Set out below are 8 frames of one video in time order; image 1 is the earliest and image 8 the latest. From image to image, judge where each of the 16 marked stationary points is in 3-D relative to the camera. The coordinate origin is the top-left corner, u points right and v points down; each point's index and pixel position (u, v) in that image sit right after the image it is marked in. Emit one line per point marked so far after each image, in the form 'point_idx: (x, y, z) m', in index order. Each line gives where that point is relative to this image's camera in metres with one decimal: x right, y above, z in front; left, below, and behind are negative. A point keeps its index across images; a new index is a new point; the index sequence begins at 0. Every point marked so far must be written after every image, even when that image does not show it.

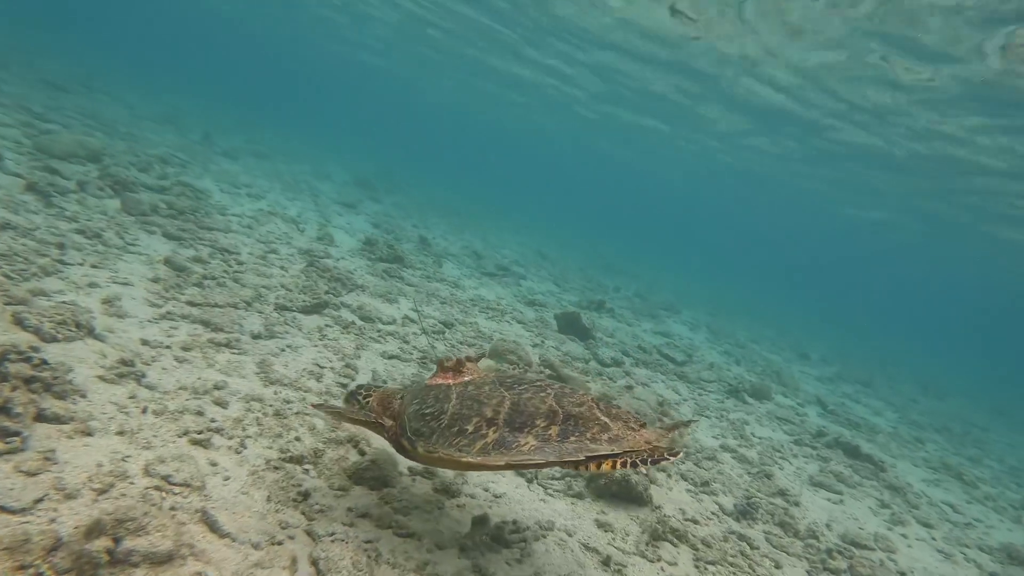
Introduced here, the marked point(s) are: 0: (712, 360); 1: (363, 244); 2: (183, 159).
0: (+4.3, -1.5, +12.8) m
1: (-2.9, +0.8, +11.6) m
2: (-7.1, +2.7, +13.0) m
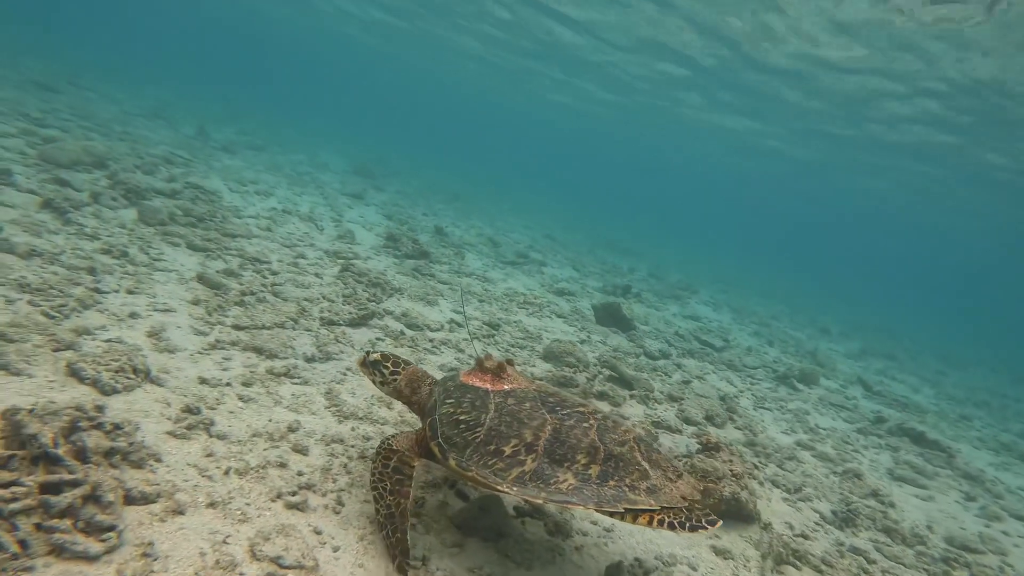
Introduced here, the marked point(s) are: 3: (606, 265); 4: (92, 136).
0: (+4.9, -1.1, +12.4) m
1: (-2.3, +0.9, +10.9) m
2: (-6.6, +2.6, +12.1) m
3: (+2.8, +0.7, +17.7) m
4: (-7.4, +2.7, +10.6) m
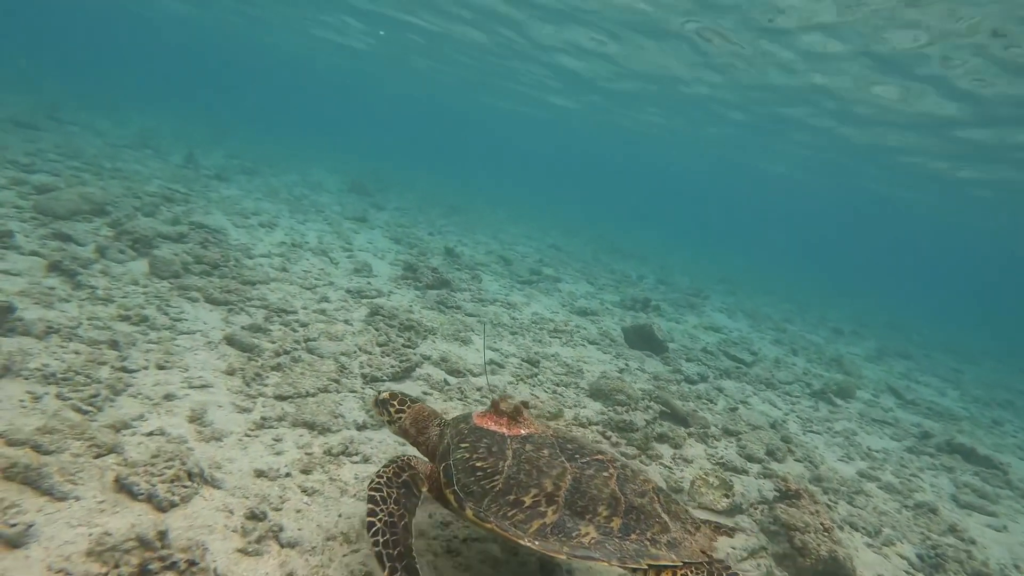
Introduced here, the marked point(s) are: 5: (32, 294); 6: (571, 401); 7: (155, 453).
0: (+5.3, -1.3, +12.2) m
1: (-1.9, +0.3, +10.5) m
2: (-6.4, +1.9, +11.5) m
3: (+3.0, +0.4, +17.4) m
4: (-7.1, +1.9, +10.0) m
5: (-4.5, 0.0, +5.6) m
6: (+0.7, -1.3, +6.9) m
7: (-2.3, -1.1, +3.9) m
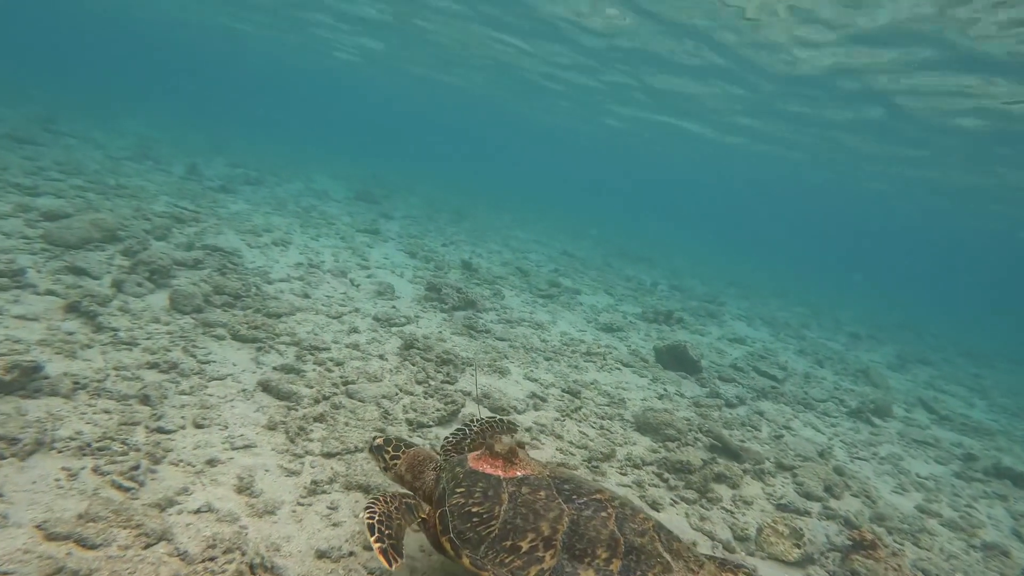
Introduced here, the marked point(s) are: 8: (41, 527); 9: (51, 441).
0: (+5.8, -1.6, +11.9) m
1: (-1.5, 0.0, +10.1) m
2: (-6.0, +1.5, +11.1) m
3: (+3.4, +0.2, +17.1) m
4: (-6.7, +1.5, +9.6) m
5: (-4.0, -0.5, +5.2) m
6: (+1.2, -1.7, +6.6) m
7: (-1.8, -1.5, +3.5) m
8: (-2.6, -1.3, +3.4) m
9: (-3.1, -1.0, +4.0) m
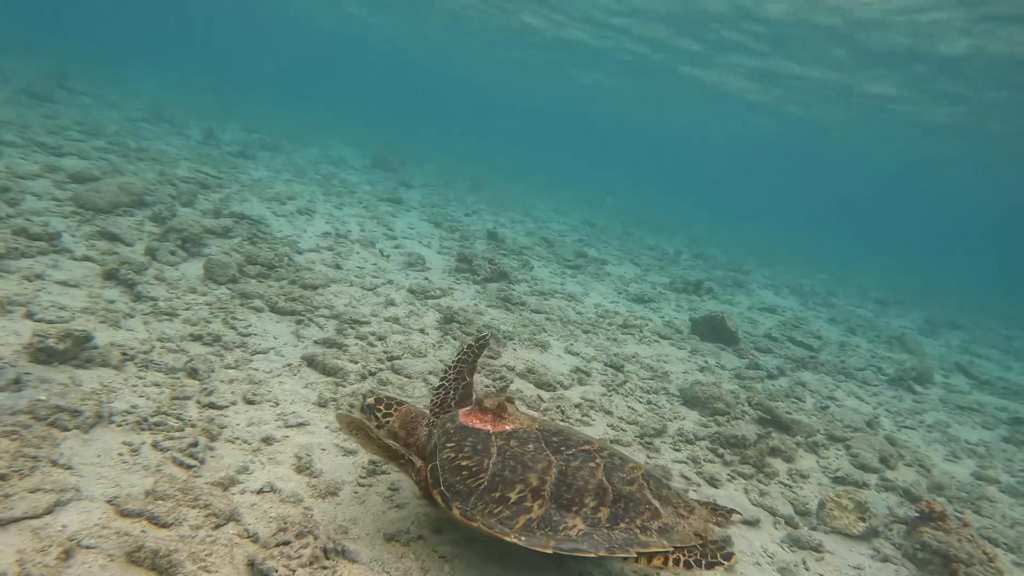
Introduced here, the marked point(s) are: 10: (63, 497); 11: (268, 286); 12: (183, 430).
0: (+6.3, -0.9, +11.7) m
1: (-1.0, +0.5, +9.9) m
2: (-5.4, +2.0, +10.8) m
3: (+3.9, +1.1, +16.8) m
4: (-6.2, +1.9, +9.3) m
5: (-3.5, -0.2, +5.0) m
6: (+1.7, -1.3, +6.4) m
7: (-1.3, -1.4, +3.4) m
8: (-2.2, -1.2, +3.2) m
9: (-2.6, -0.8, +3.9) m
10: (-2.4, -1.1, +3.1) m
11: (-2.8, 0.0, +6.7) m
12: (-2.2, -1.0, +4.0) m
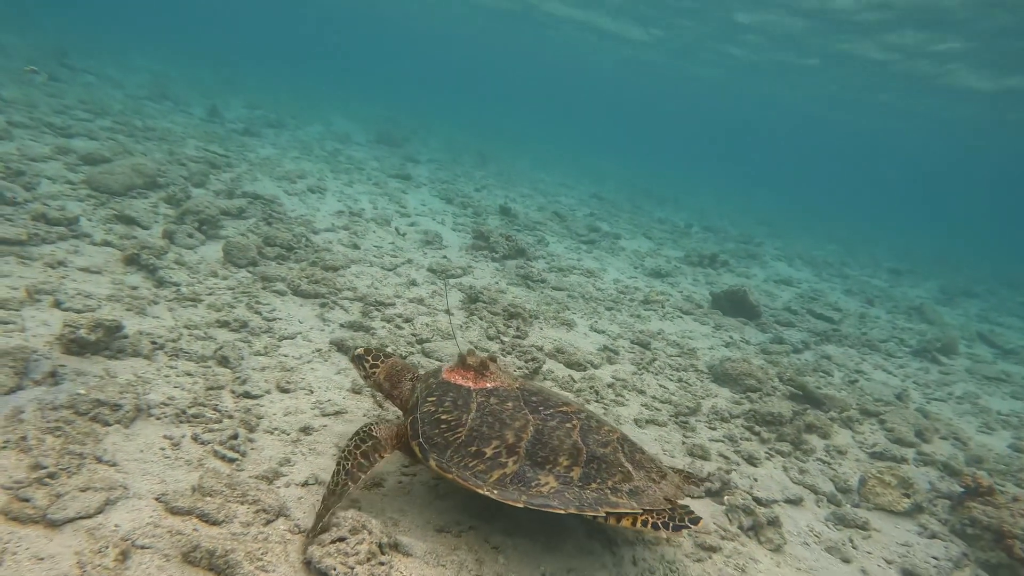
0: (+6.6, -0.4, +11.6) m
1: (-0.7, +0.8, +9.7) m
2: (-5.2, +2.3, +10.6) m
3: (+4.2, +1.8, +16.6) m
4: (-5.9, +2.1, +9.1) m
5: (-3.2, -0.1, +4.9) m
6: (+2.0, -1.1, +6.3) m
7: (-1.0, -1.3, +3.3) m
8: (-1.8, -1.1, +3.1) m
9: (-2.3, -0.8, +3.8) m
10: (-2.0, -1.1, +3.0) m
11: (-2.5, +0.2, +6.6) m
12: (-1.9, -0.9, +3.9) m
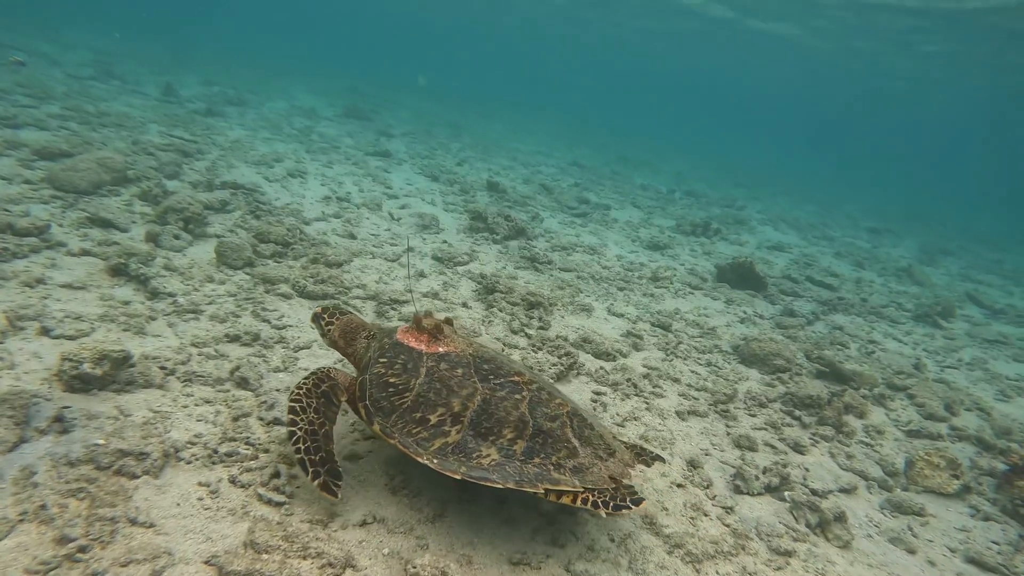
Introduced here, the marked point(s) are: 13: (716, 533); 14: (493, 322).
0: (+6.5, +0.3, +11.6) m
1: (-0.7, +1.1, +9.2) m
2: (-5.3, +2.4, +9.8) m
3: (+3.7, +2.7, +16.4) m
4: (-5.9, +2.1, +8.2) m
5: (-2.9, -0.3, +4.4) m
6: (+2.3, -0.9, +6.2) m
7: (-0.5, -1.4, +3.0) m
8: (-1.4, -1.3, +2.7) m
9: (-1.9, -0.9, +3.3) m
10: (-1.6, -1.2, +2.6) m
11: (-2.3, +0.2, +6.1) m
12: (-1.5, -1.0, +3.5) m
13: (+1.3, -1.6, +3.9) m
14: (-0.2, -0.3, +5.8) m
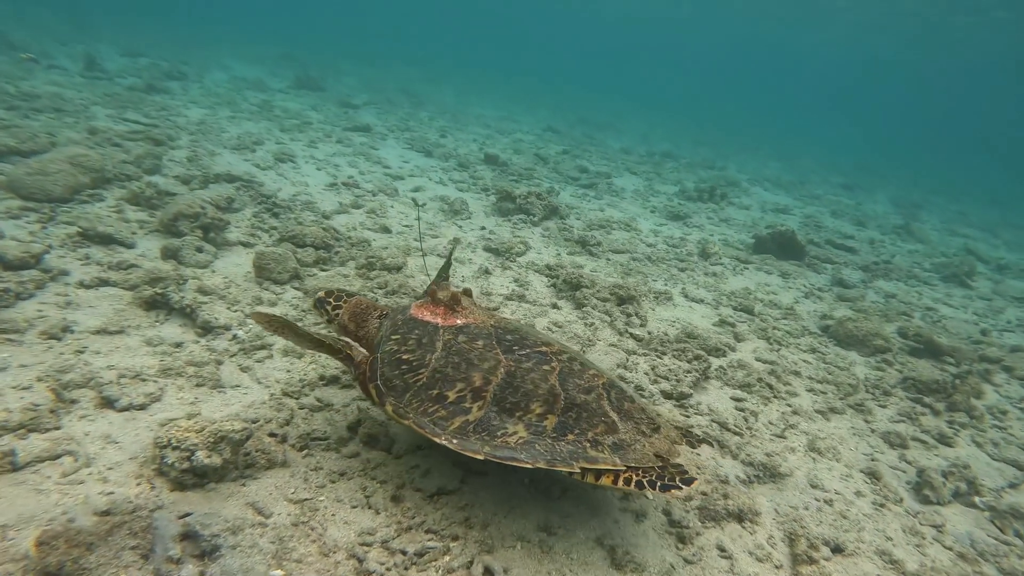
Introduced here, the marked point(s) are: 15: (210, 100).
0: (+6.6, +1.1, +11.6) m
1: (-0.3, +1.2, +8.3) m
2: (-5.0, +2.3, +8.3) m
3: (+3.1, +3.5, +15.8) m
4: (-5.4, +1.8, +6.7) m
5: (-1.8, -0.5, +3.3) m
6: (+3.1, -0.7, +5.8) m
7: (+0.8, -1.6, +2.3) m
8: (0.0, -1.5, +2.0) m
9: (-0.7, -1.1, +2.5) m
10: (-0.2, -1.5, +1.9) m
11: (-1.4, +0.1, +5.1) m
12: (-0.3, -1.2, +2.7) m
13: (+2.5, -1.6, +3.4) m
14: (+0.7, -0.3, +5.1) m
15: (-5.7, +3.6, +11.3) m
